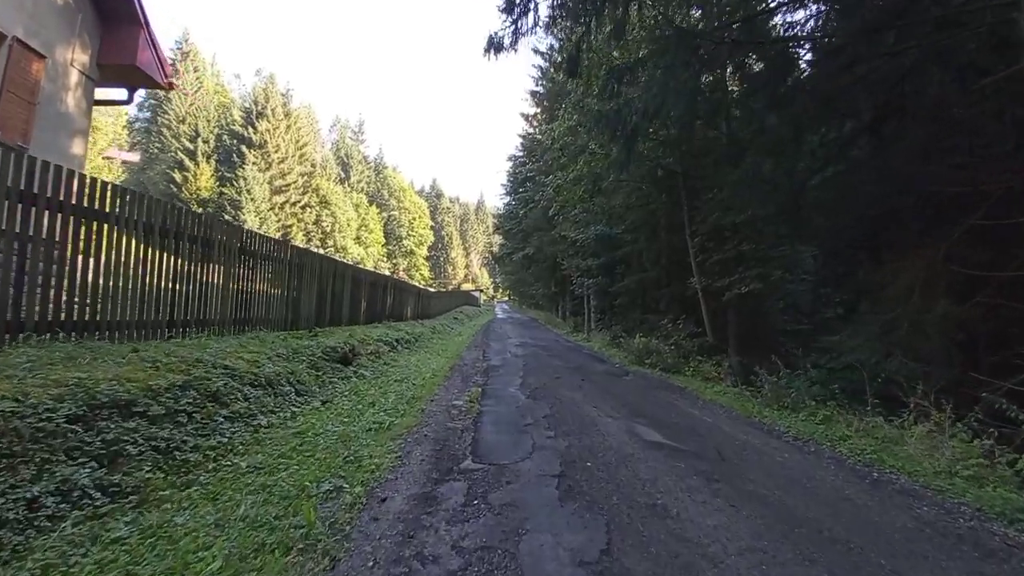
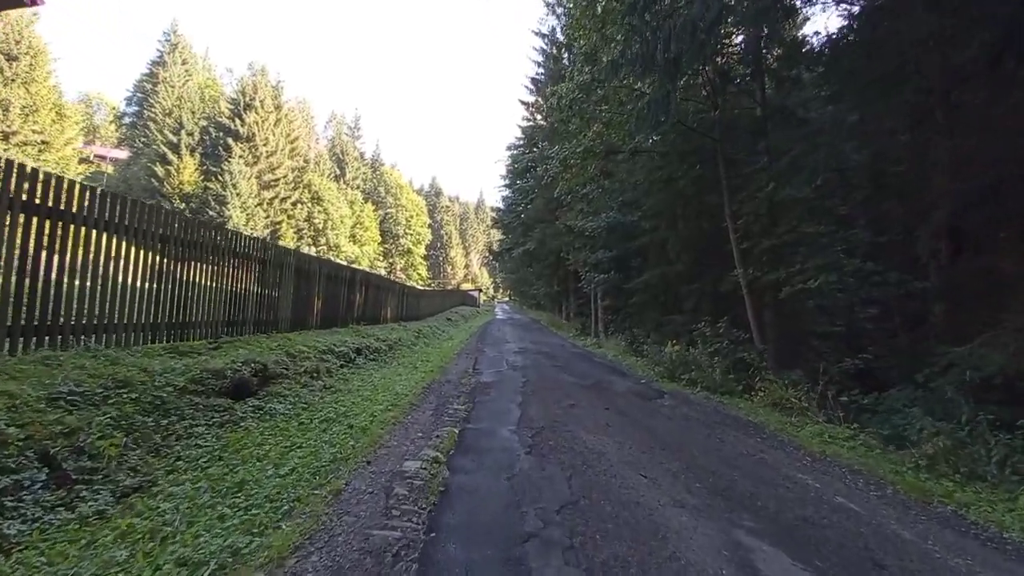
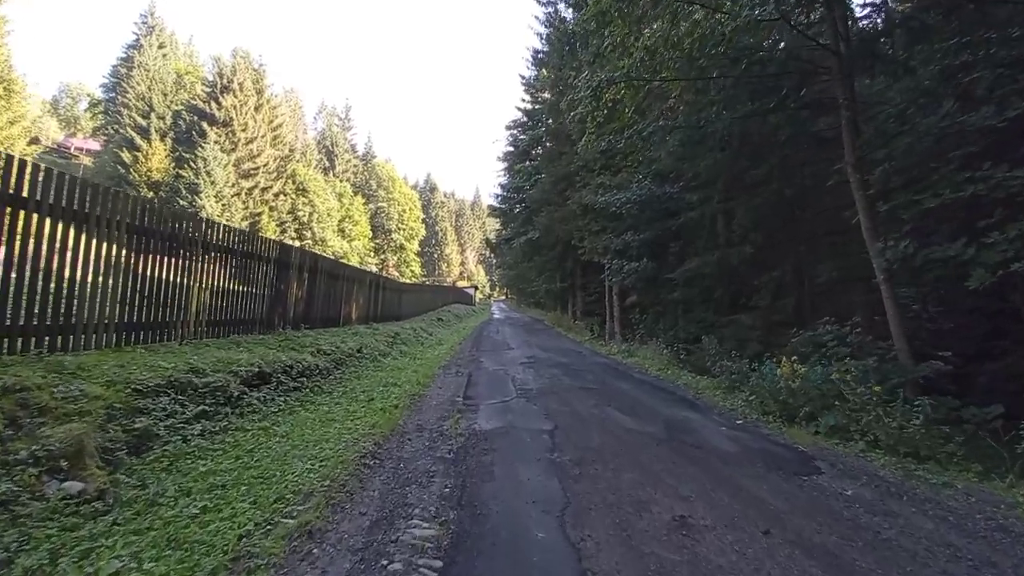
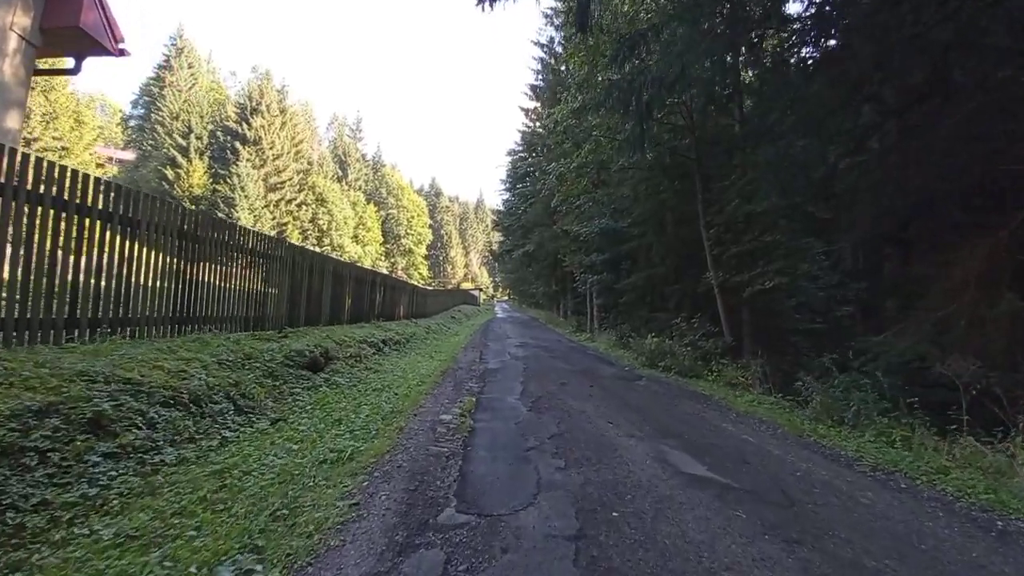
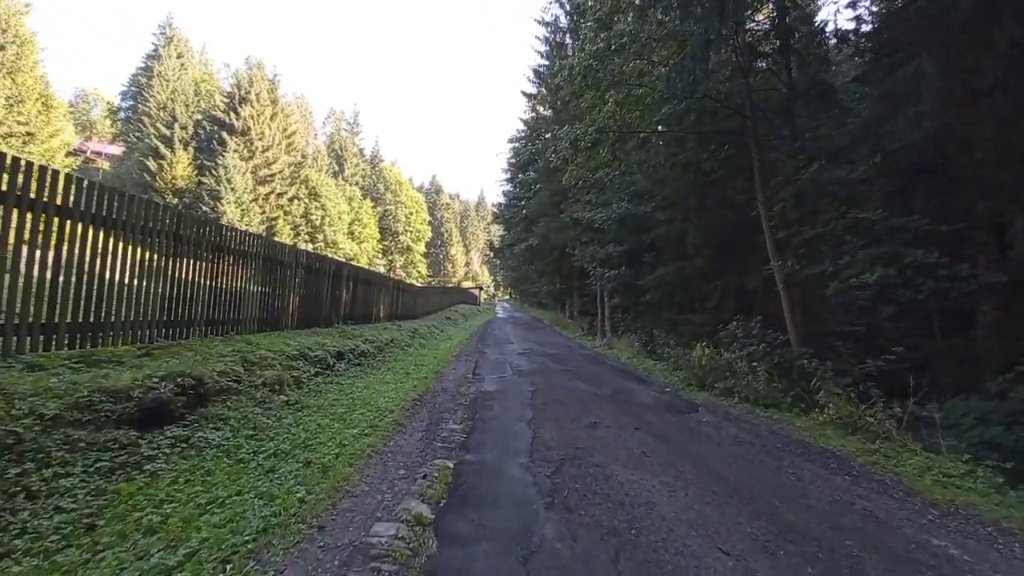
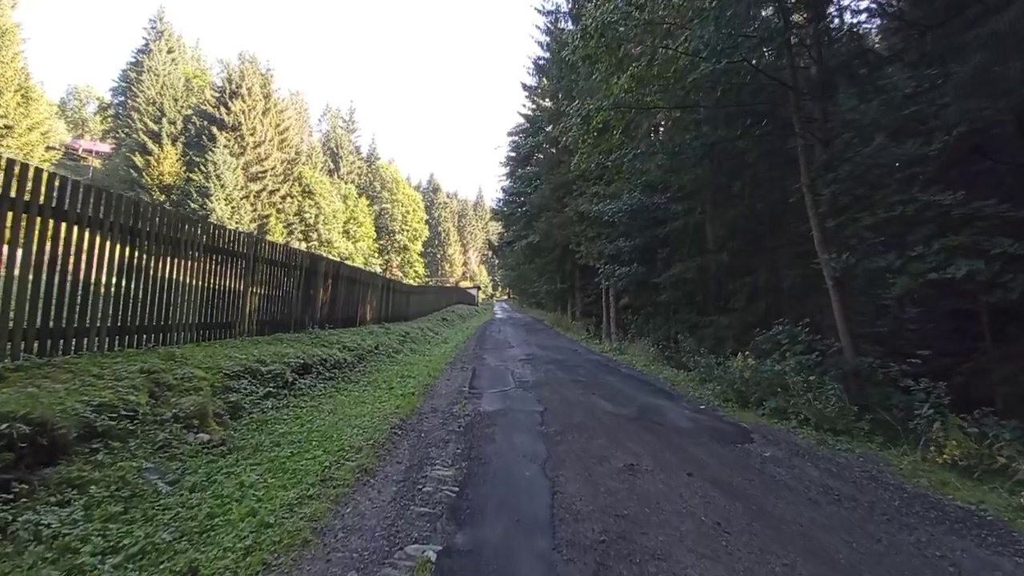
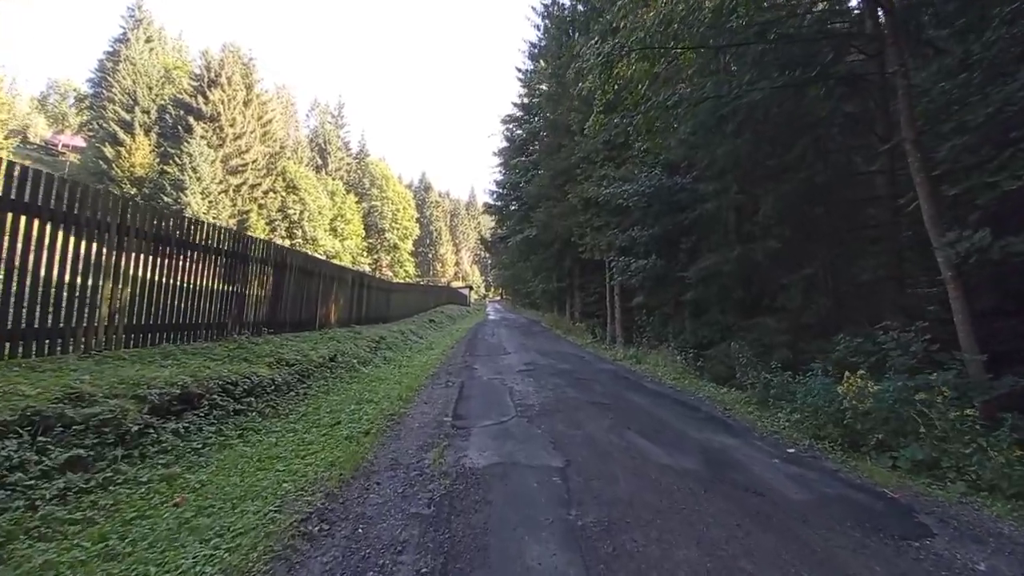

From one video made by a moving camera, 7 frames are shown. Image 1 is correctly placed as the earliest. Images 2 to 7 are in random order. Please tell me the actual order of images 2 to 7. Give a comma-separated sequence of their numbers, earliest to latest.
4, 2, 5, 6, 3, 7
